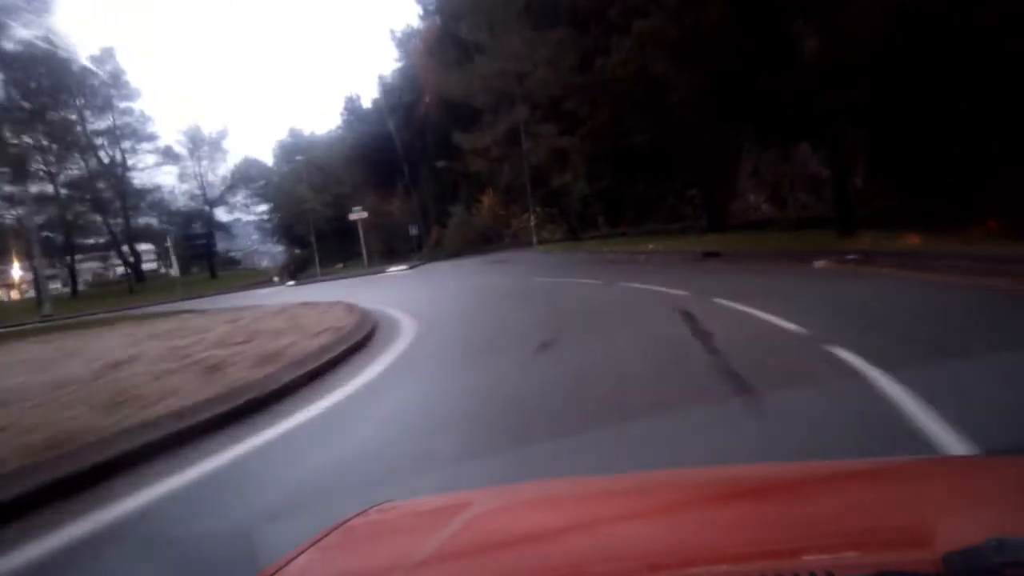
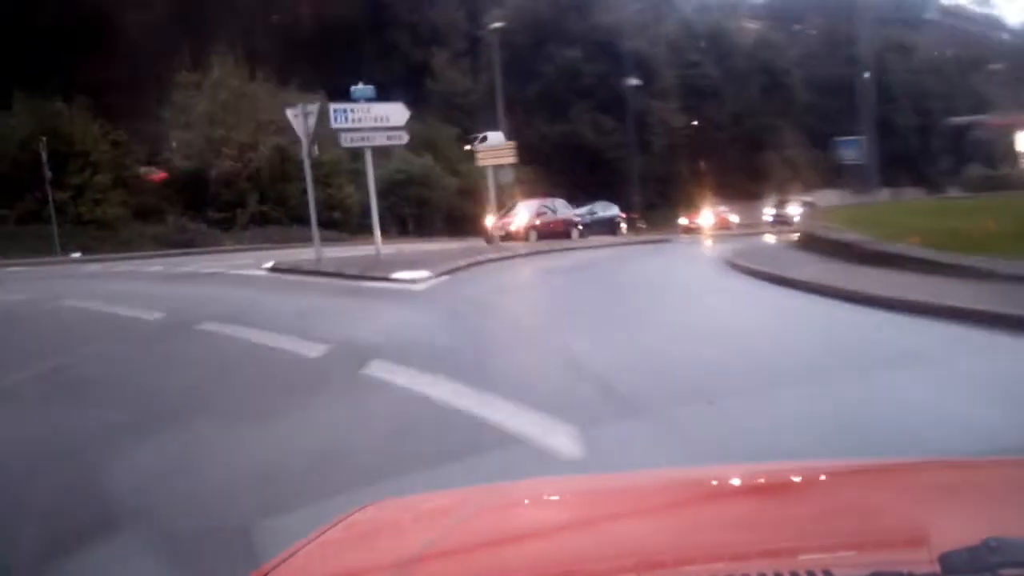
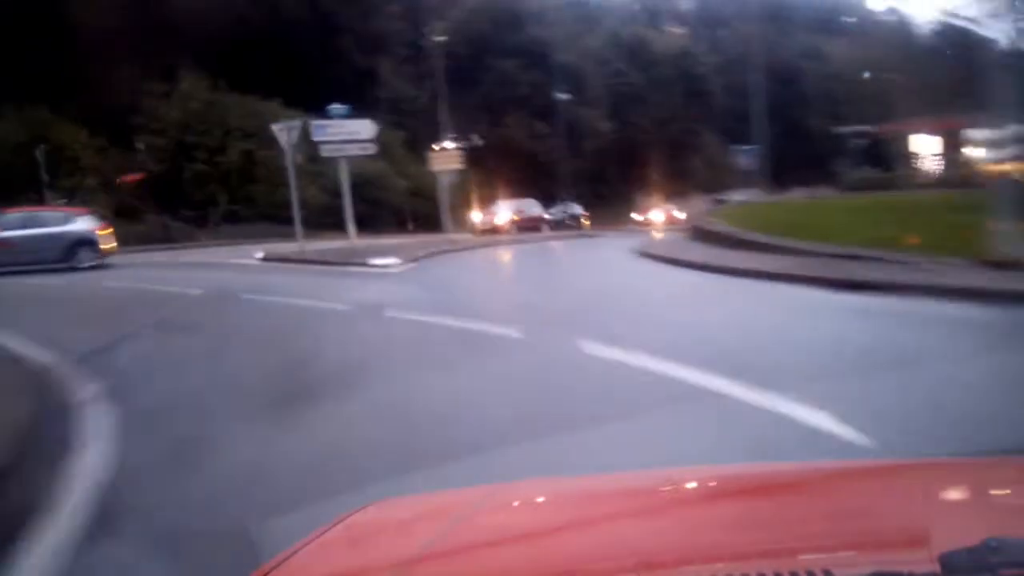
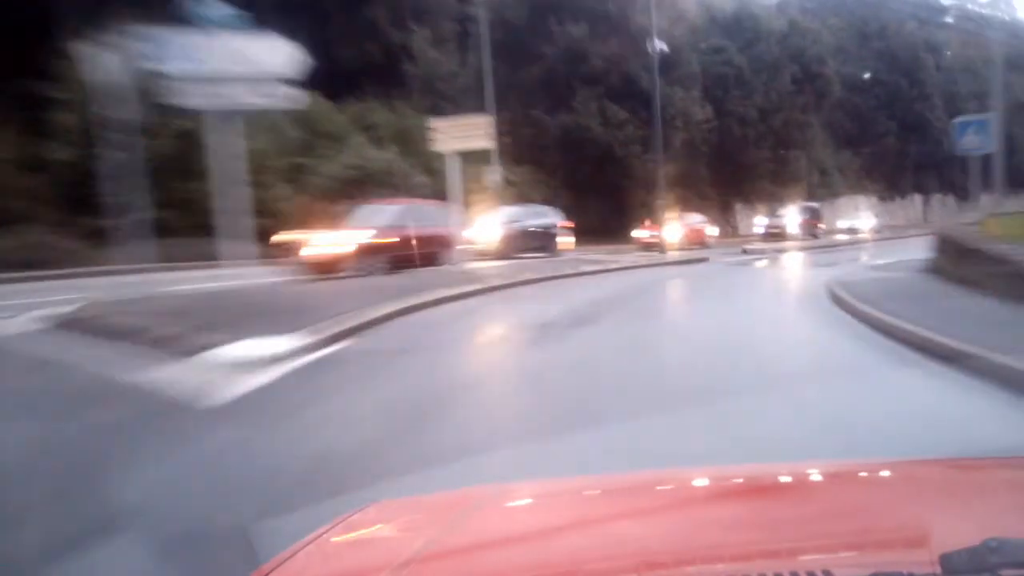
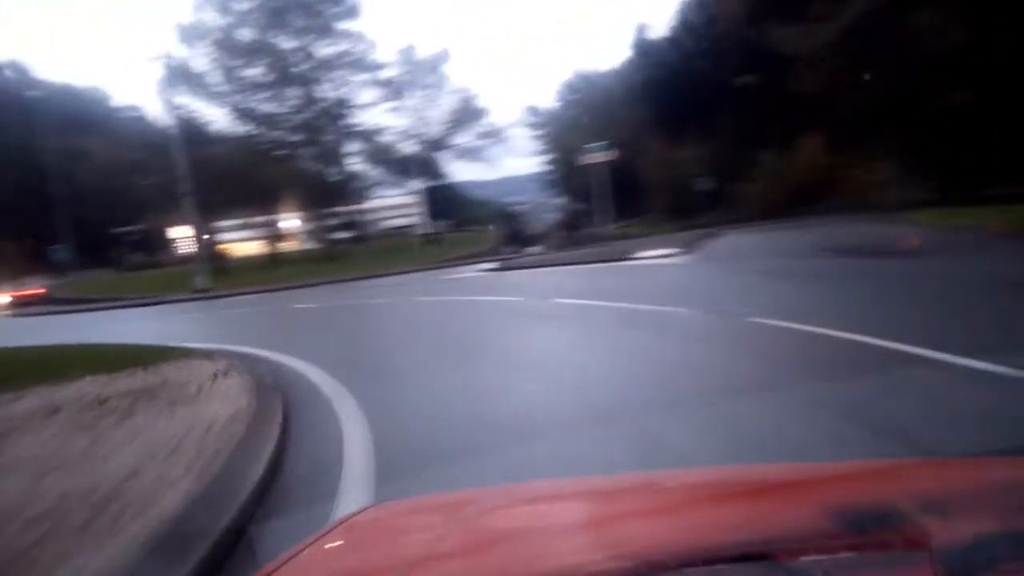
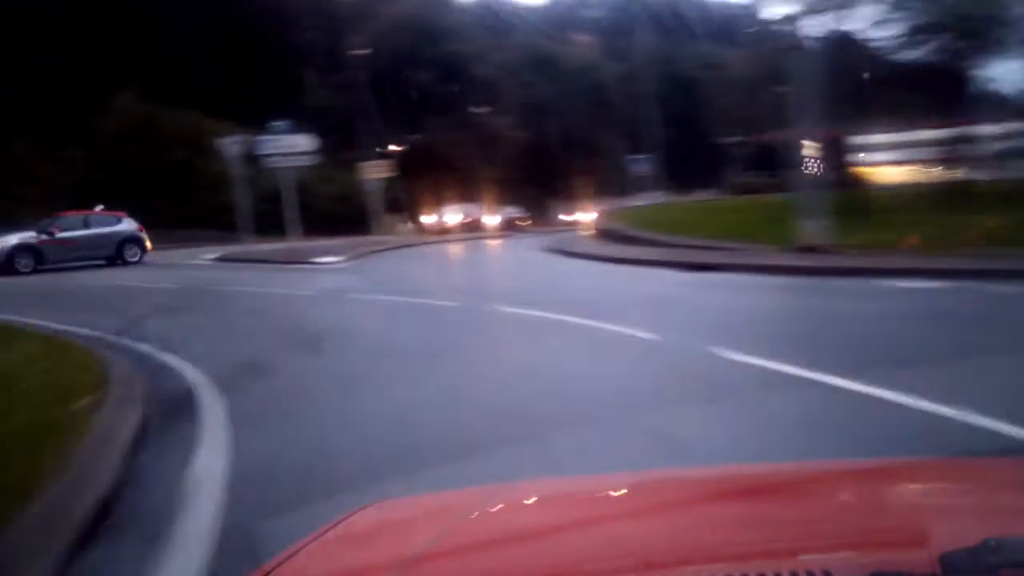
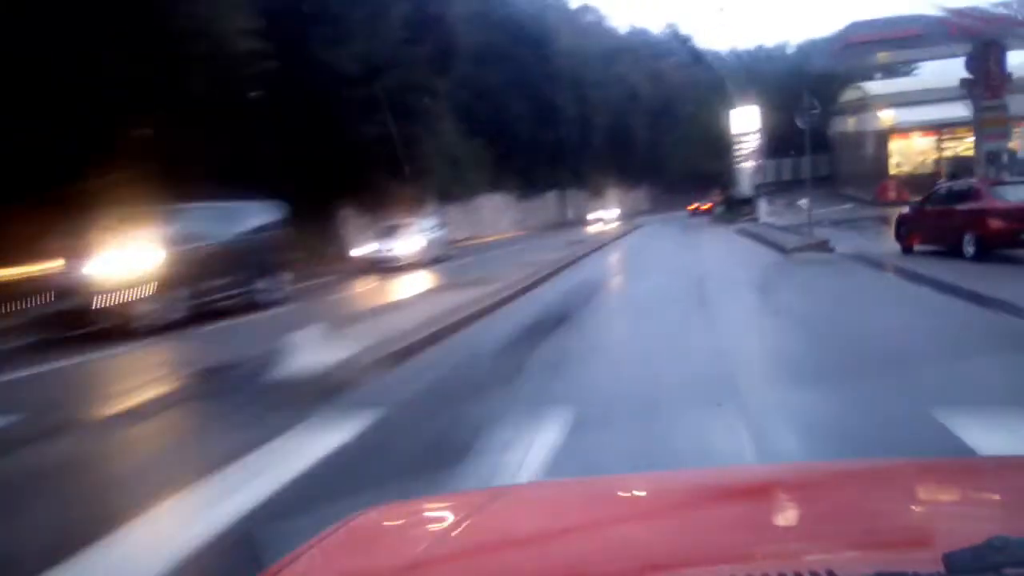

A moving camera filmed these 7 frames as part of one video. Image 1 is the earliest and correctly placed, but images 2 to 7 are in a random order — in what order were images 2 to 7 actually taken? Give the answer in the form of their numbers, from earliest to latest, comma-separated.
5, 6, 3, 2, 4, 7
